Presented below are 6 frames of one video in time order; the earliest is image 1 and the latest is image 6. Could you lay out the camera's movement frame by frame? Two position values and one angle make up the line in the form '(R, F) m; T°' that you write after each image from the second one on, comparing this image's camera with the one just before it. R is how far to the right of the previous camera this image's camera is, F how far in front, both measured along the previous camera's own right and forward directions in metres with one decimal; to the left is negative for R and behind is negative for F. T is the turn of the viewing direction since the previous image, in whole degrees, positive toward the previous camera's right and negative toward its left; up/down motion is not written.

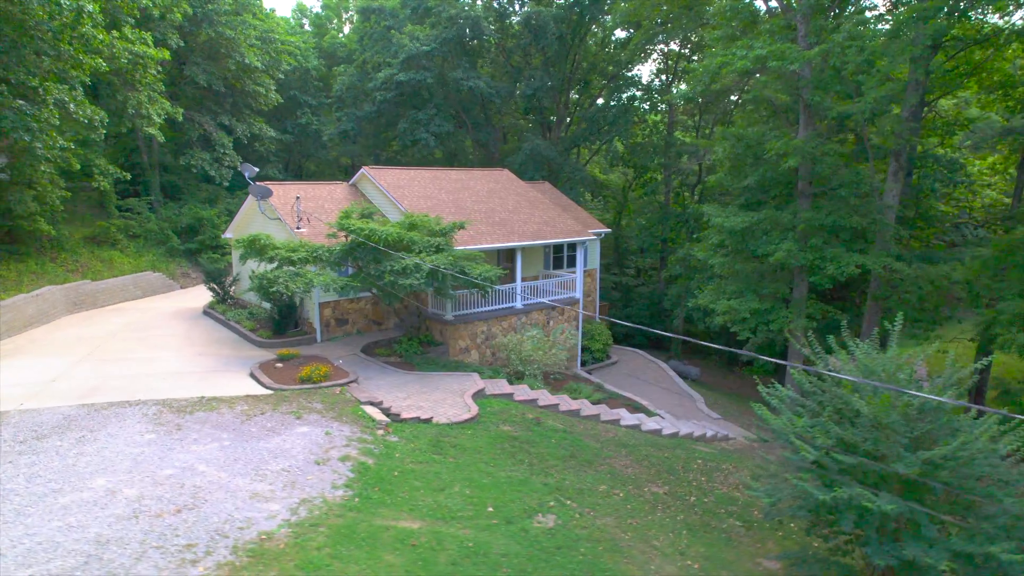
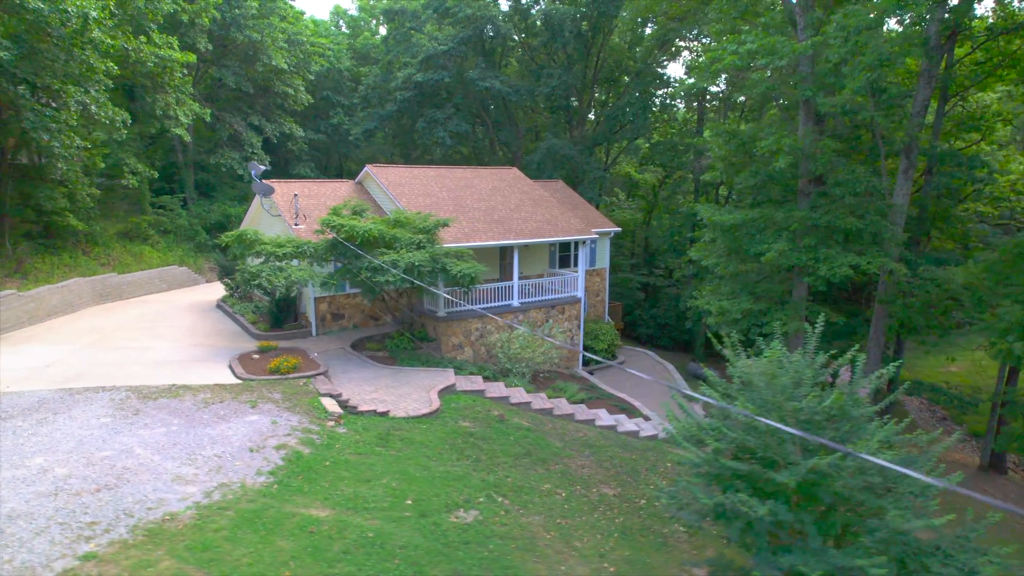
(+1.5, 0.0) m; -5°
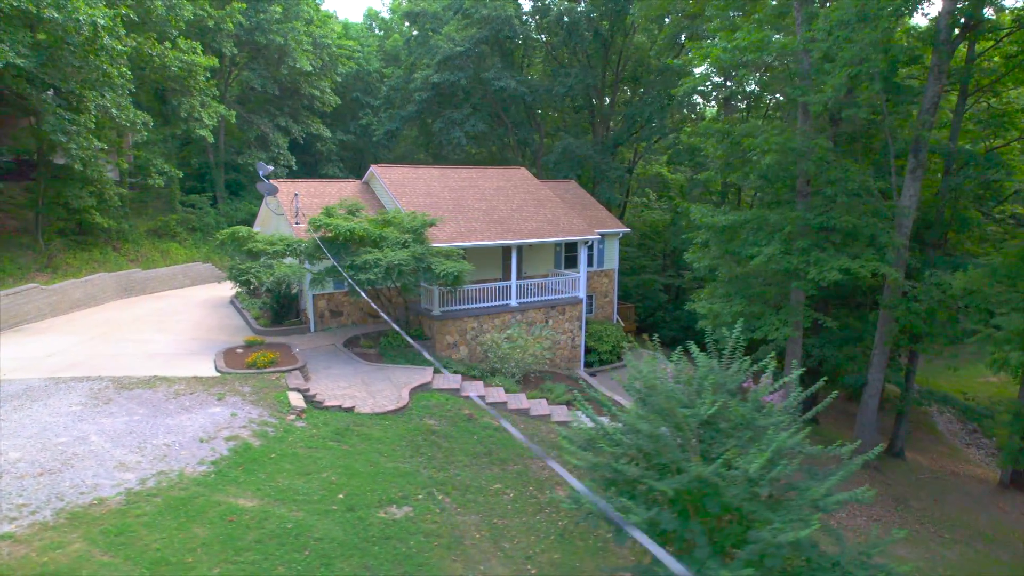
(+1.4, 0.0) m; -4°
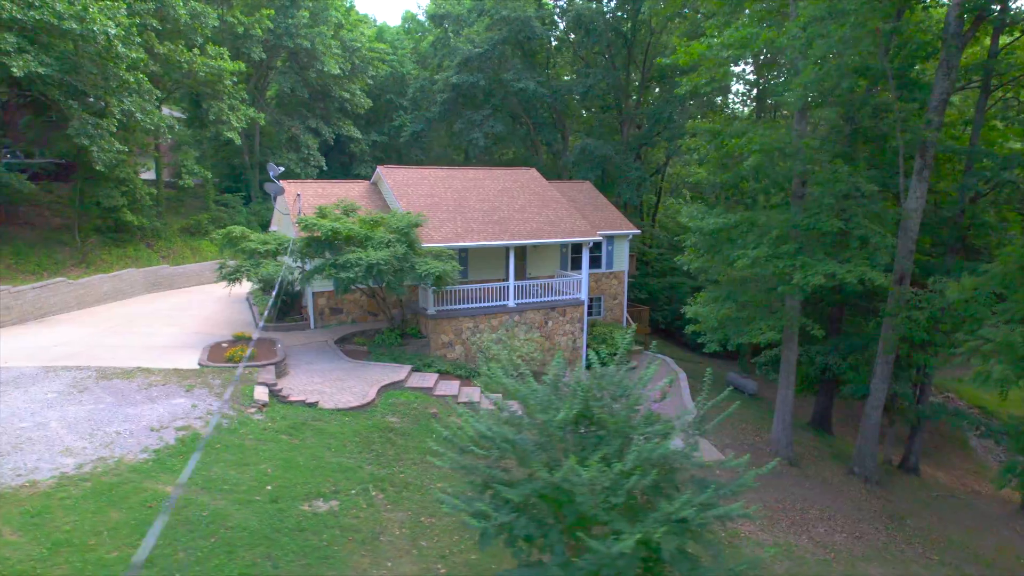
(+1.6, 0.0) m; -5°
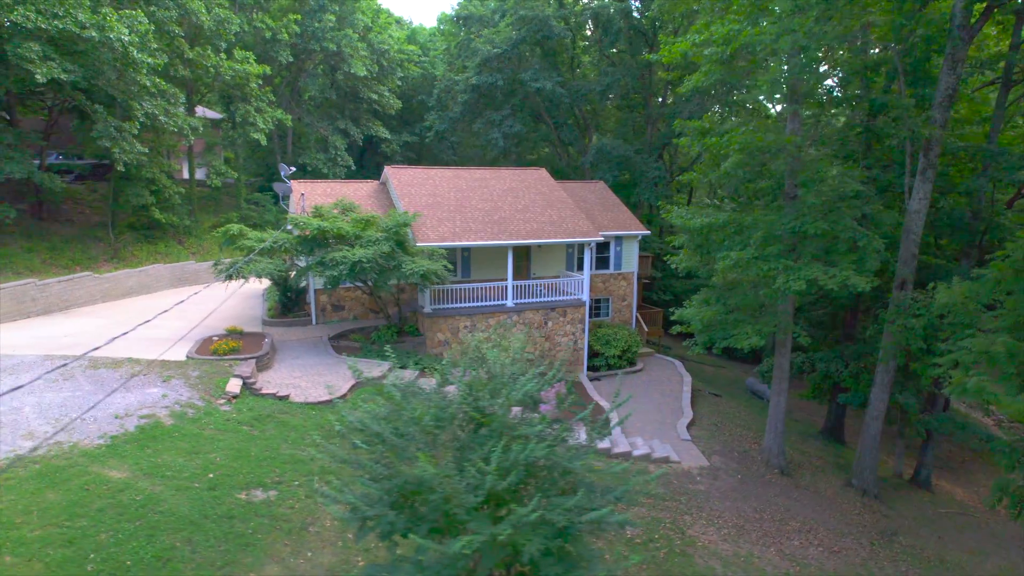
(+1.5, 0.0) m; -5°
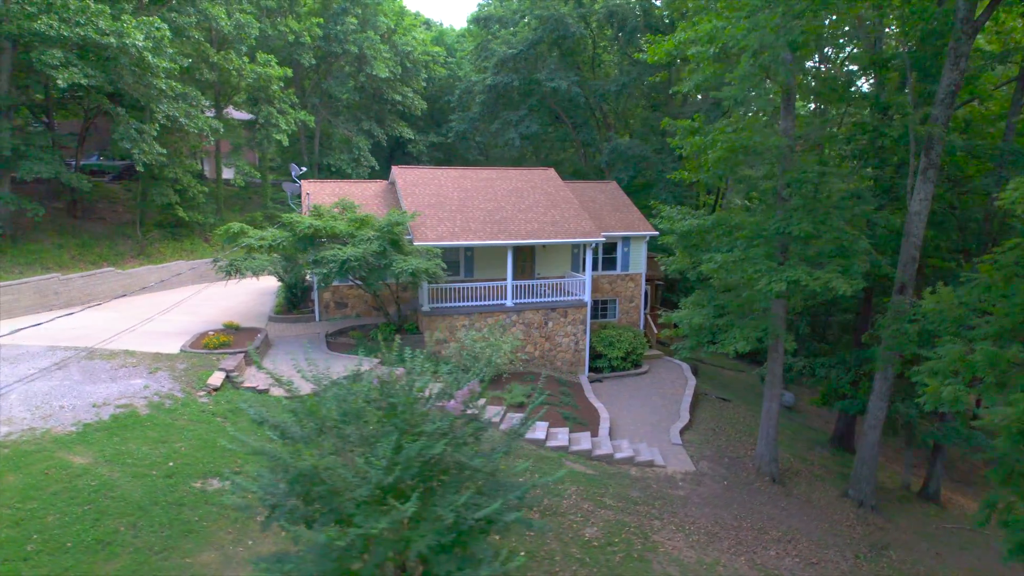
(+1.2, 0.0) m; -4°
